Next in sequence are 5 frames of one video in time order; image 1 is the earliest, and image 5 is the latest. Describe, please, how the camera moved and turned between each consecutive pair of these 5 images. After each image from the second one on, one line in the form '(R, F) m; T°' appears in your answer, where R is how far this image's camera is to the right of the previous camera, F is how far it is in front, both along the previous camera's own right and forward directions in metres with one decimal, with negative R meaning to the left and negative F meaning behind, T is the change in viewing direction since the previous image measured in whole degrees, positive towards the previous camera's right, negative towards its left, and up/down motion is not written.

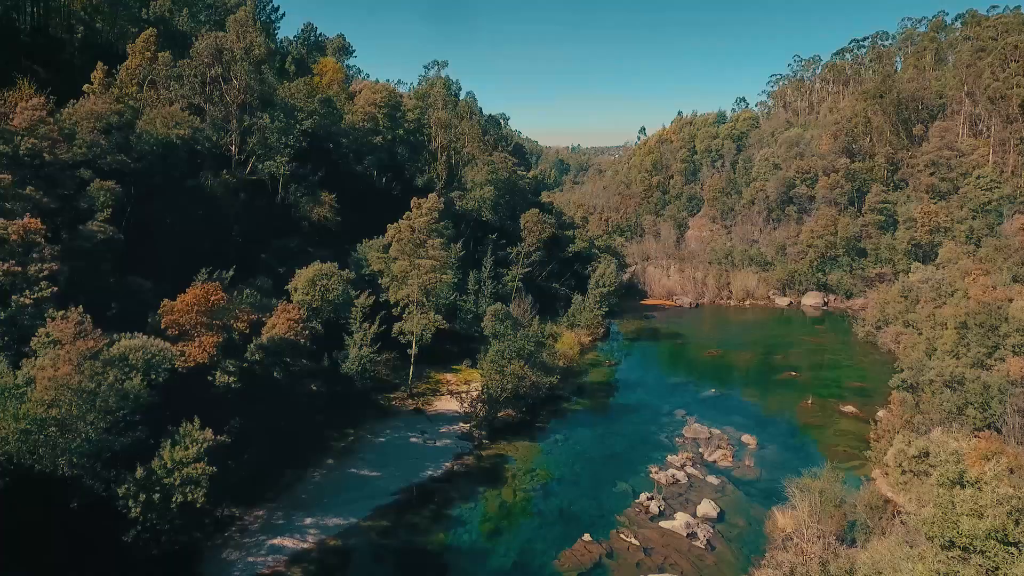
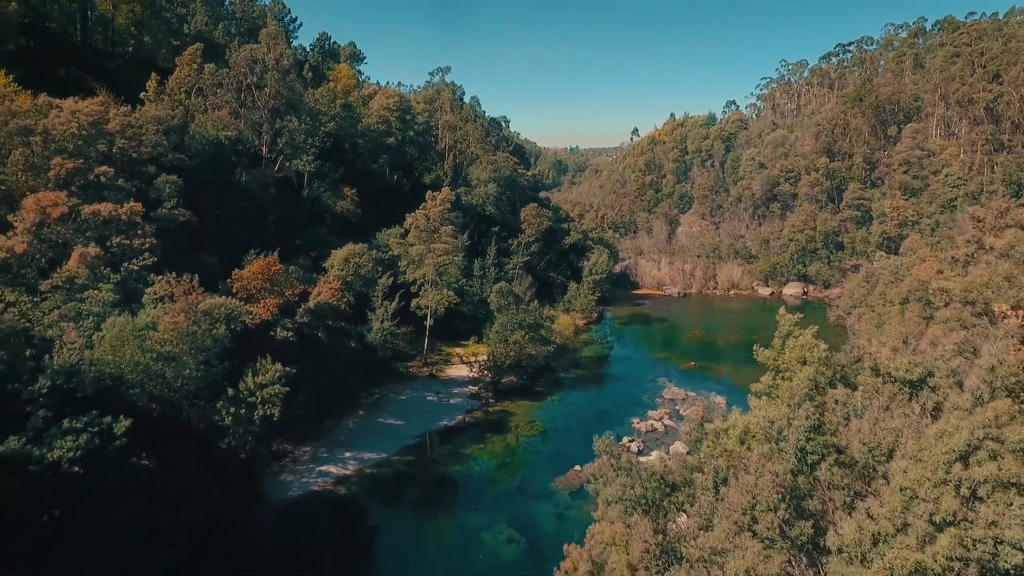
(-0.2, -5.4) m; 0°
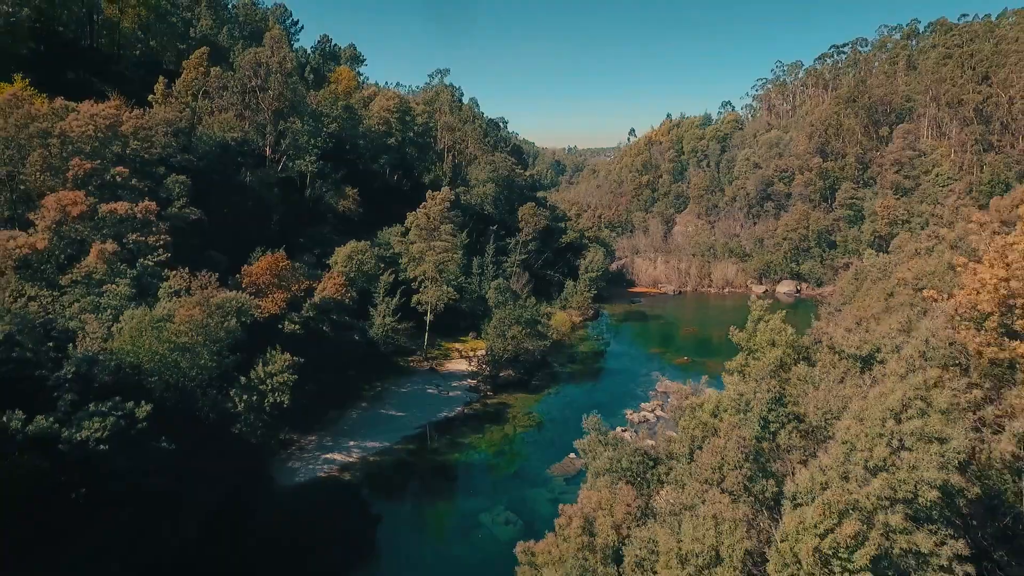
(+0.1, -1.3) m; 0°
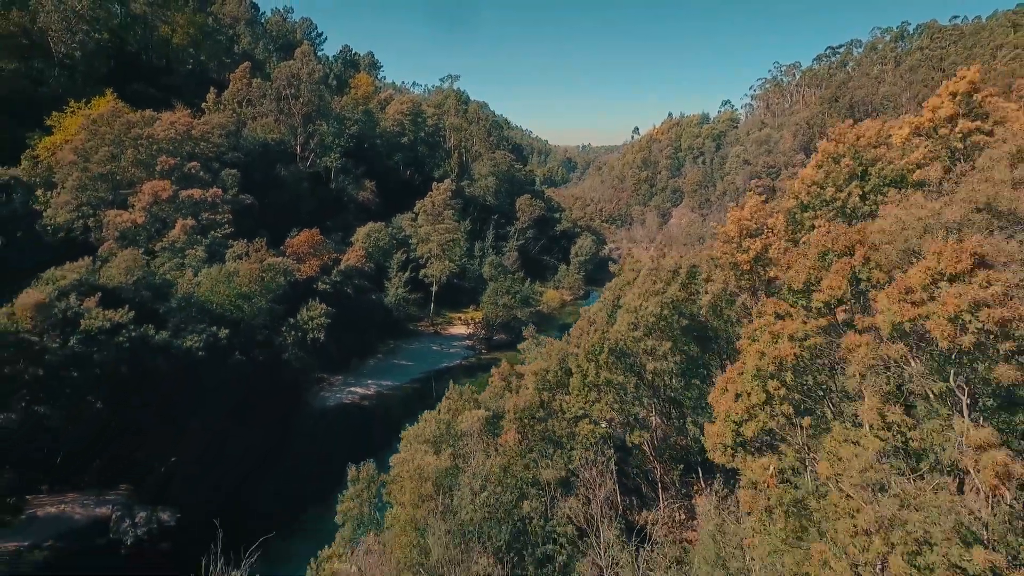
(+2.0, -8.2) m; -1°
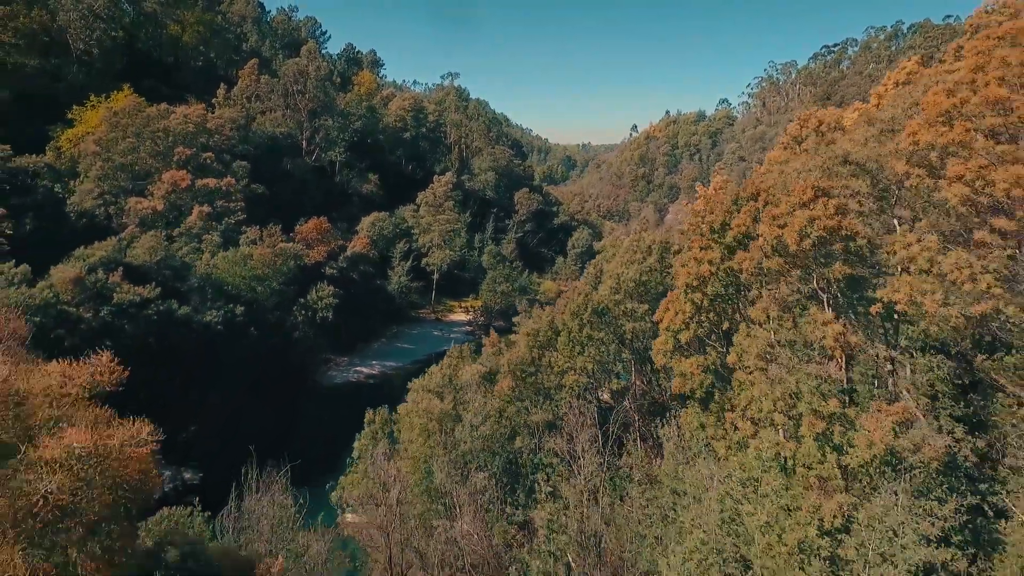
(+0.2, -2.2) m; 0°
